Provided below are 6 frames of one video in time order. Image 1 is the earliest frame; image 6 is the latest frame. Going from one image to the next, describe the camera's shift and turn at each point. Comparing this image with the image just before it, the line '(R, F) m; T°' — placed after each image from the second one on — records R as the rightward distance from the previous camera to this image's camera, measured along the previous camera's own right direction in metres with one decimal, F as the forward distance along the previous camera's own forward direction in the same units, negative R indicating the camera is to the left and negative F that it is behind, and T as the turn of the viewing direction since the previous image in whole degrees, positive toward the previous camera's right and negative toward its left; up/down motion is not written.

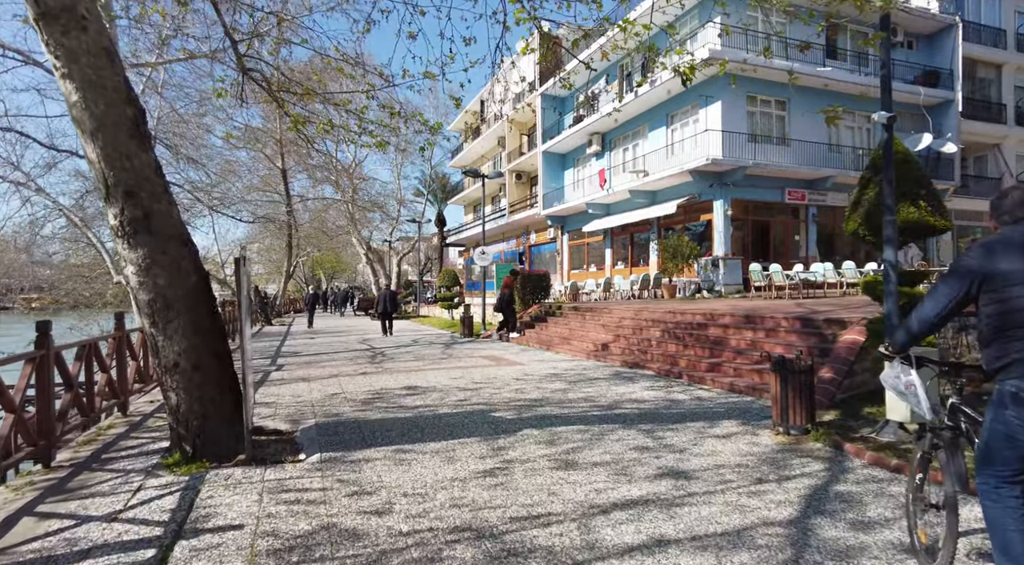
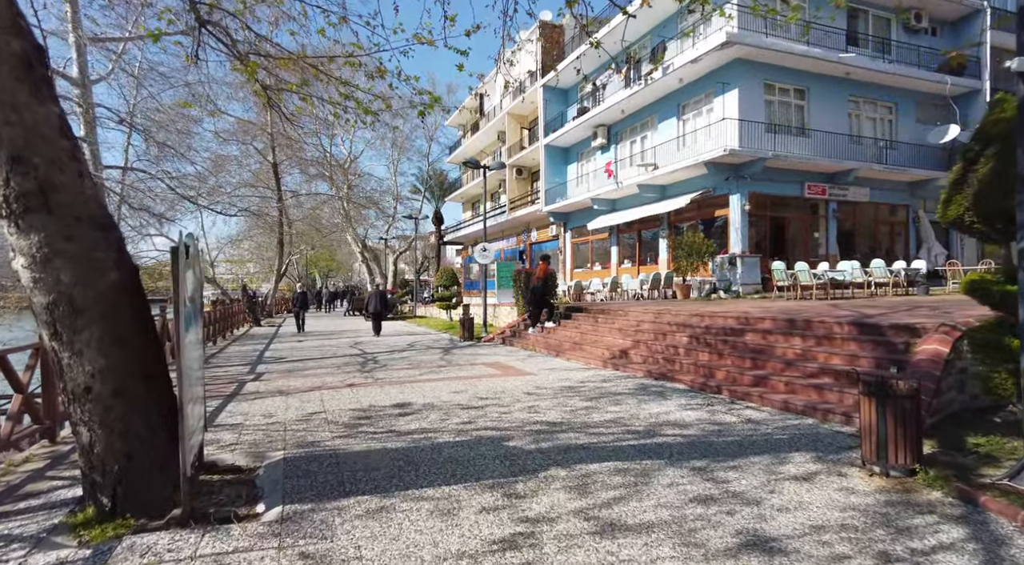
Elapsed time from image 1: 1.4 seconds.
(-0.1, +1.2) m; 0°
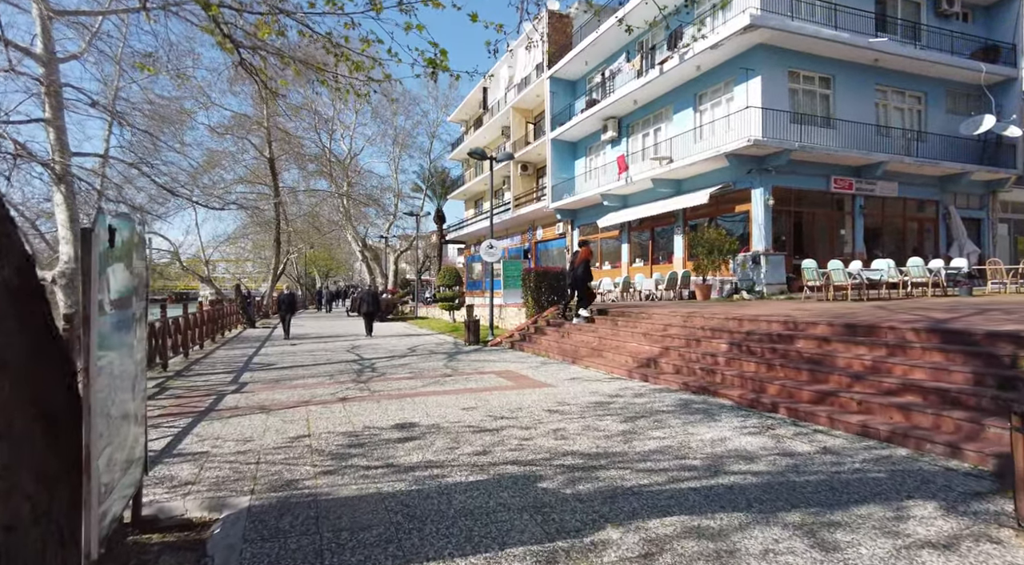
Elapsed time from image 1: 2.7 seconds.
(-0.2, +1.1) m; 0°
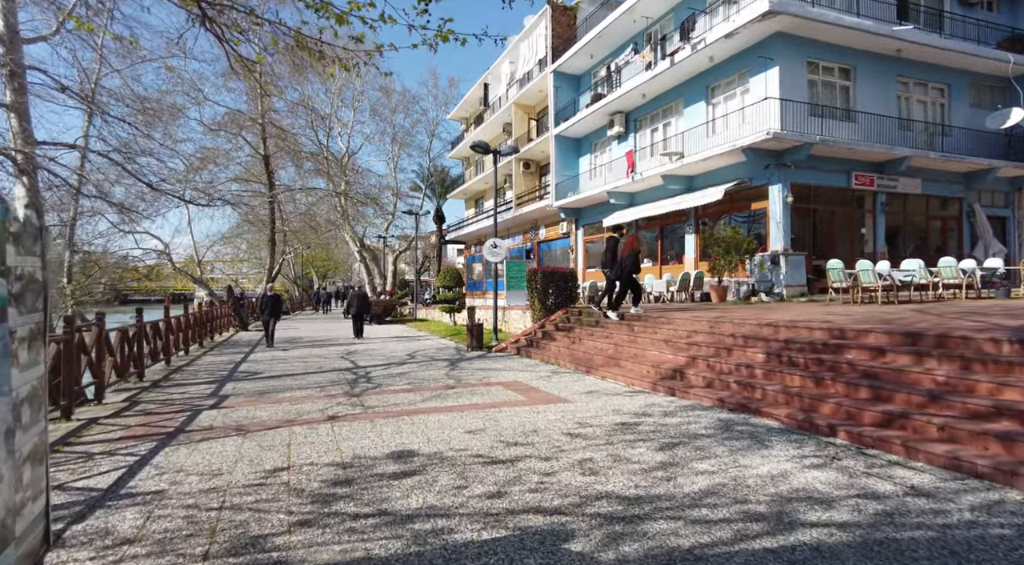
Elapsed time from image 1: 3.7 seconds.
(-0.1, +0.9) m; 0°
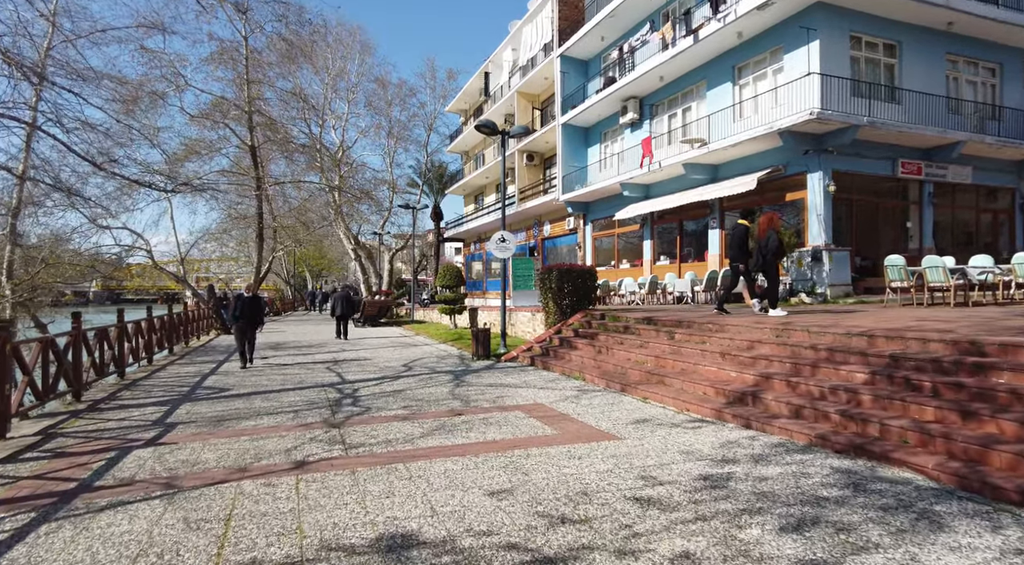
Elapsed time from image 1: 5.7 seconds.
(-0.3, +1.7) m; 0°
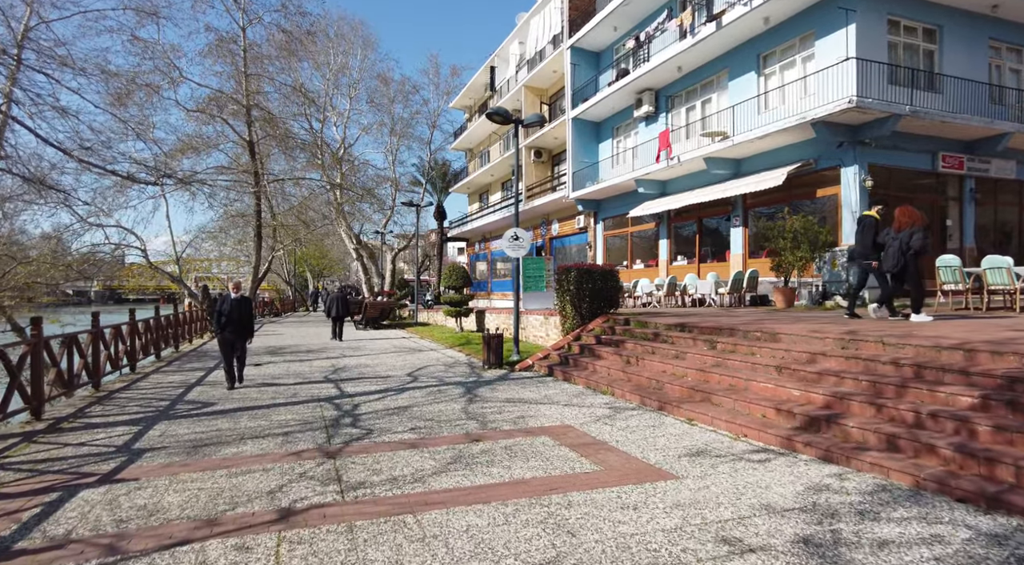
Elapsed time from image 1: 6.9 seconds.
(-0.2, +1.0) m; 0°
